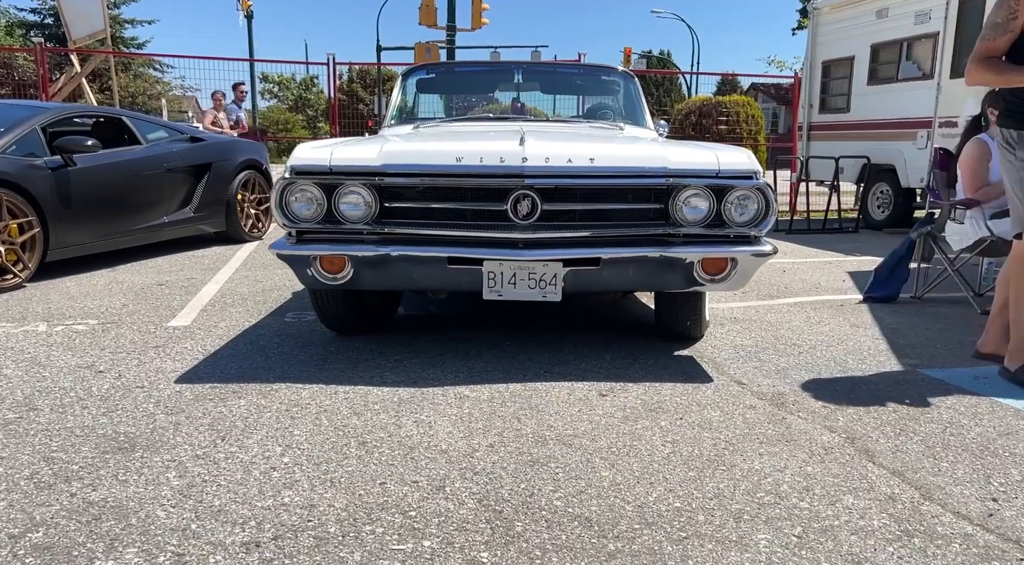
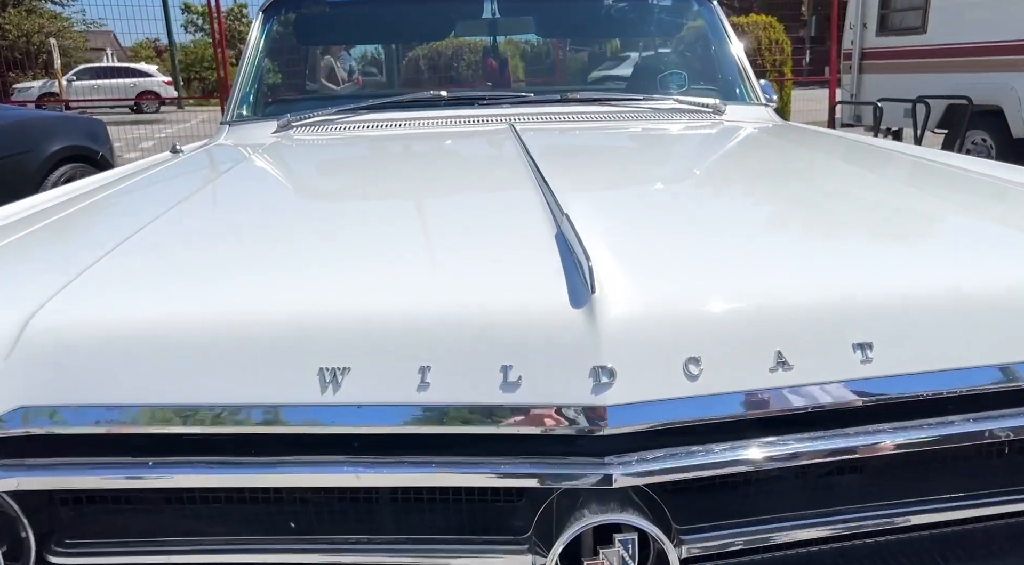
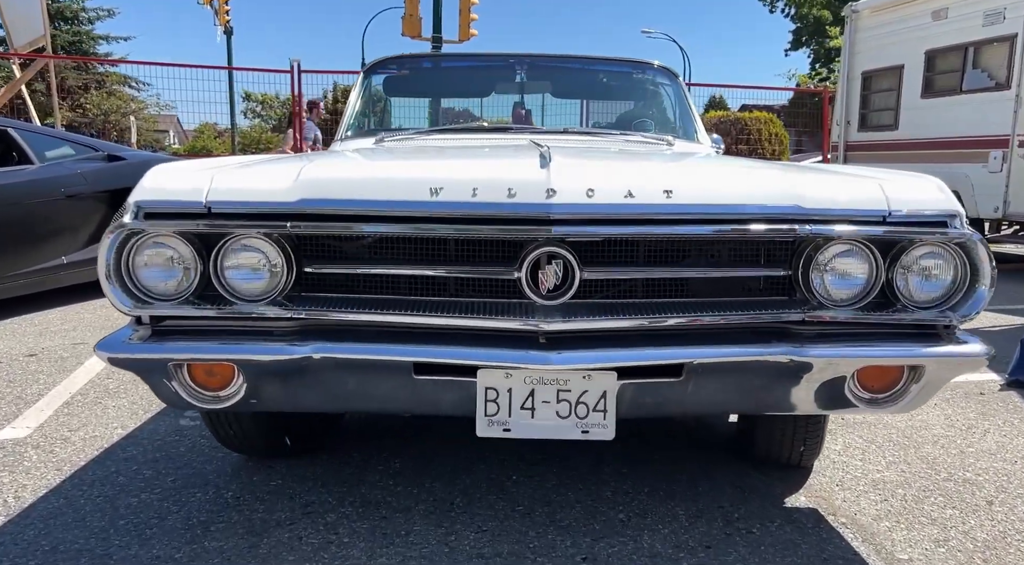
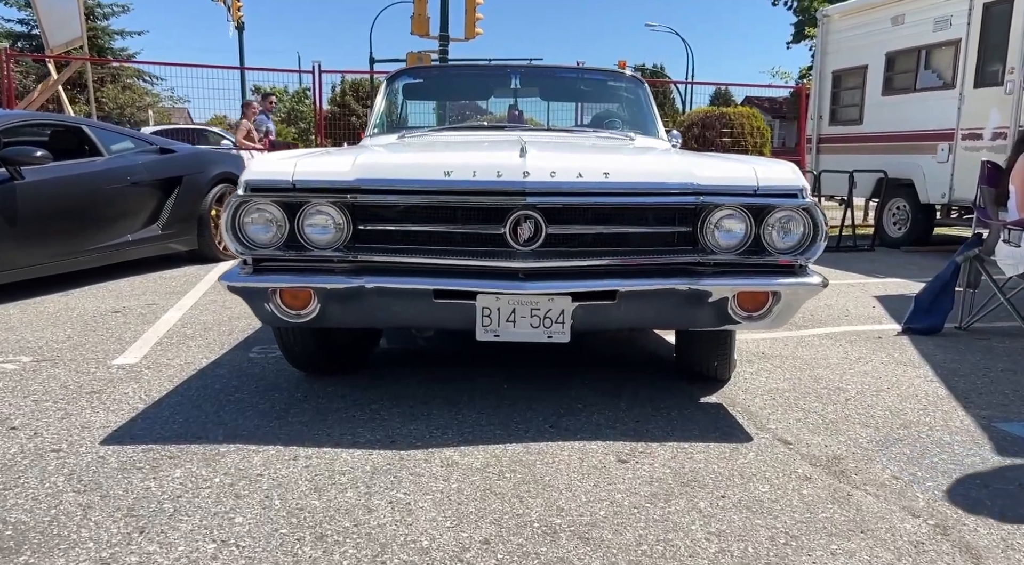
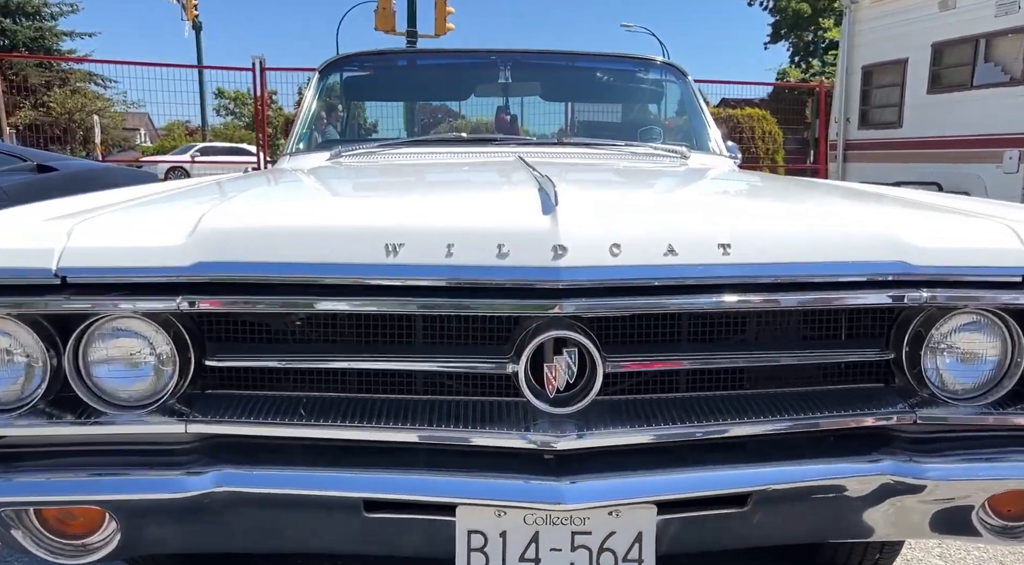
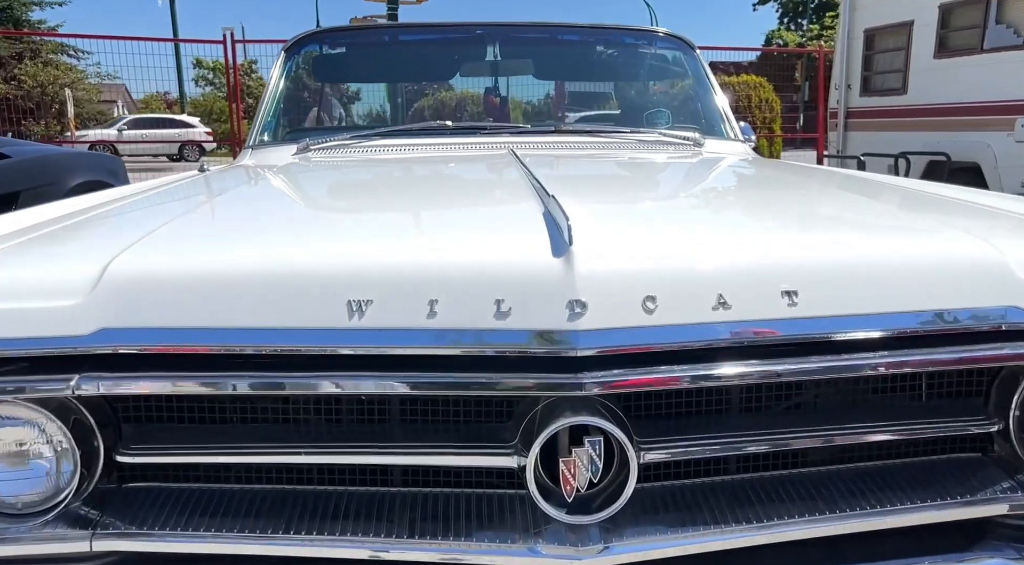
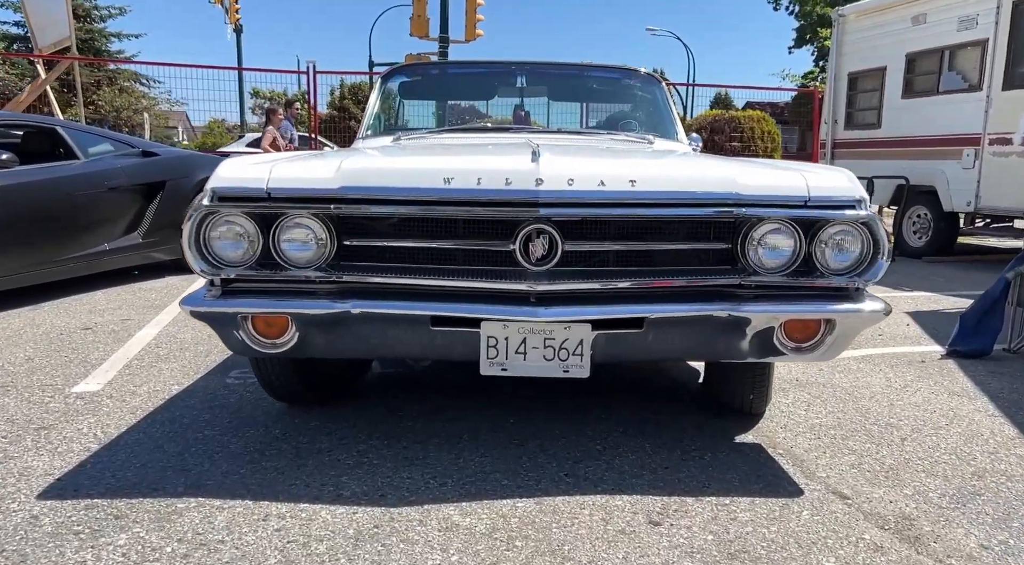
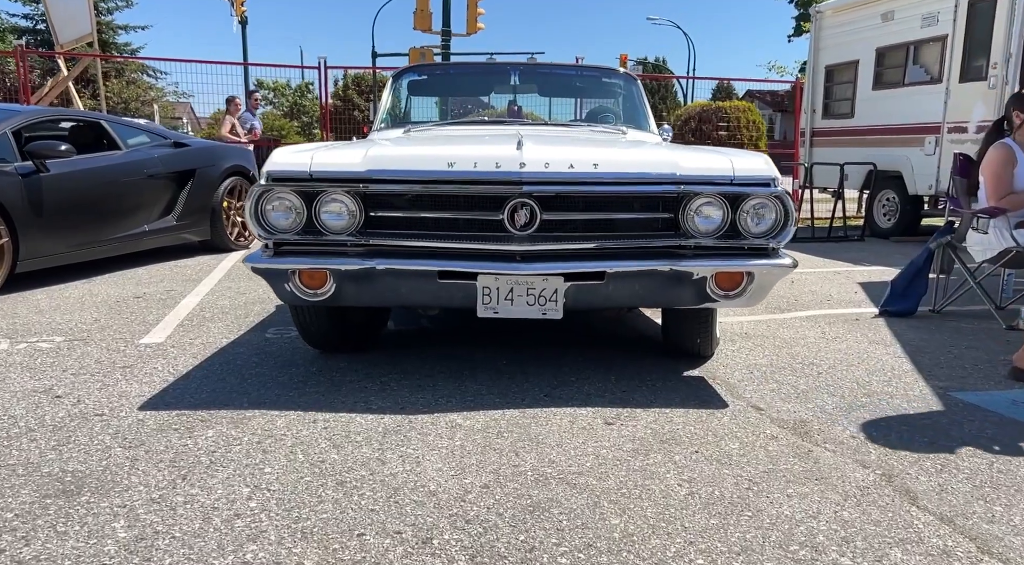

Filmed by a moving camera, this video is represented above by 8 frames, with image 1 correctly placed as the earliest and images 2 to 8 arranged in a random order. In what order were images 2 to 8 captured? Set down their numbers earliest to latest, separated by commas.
8, 4, 7, 3, 5, 6, 2
